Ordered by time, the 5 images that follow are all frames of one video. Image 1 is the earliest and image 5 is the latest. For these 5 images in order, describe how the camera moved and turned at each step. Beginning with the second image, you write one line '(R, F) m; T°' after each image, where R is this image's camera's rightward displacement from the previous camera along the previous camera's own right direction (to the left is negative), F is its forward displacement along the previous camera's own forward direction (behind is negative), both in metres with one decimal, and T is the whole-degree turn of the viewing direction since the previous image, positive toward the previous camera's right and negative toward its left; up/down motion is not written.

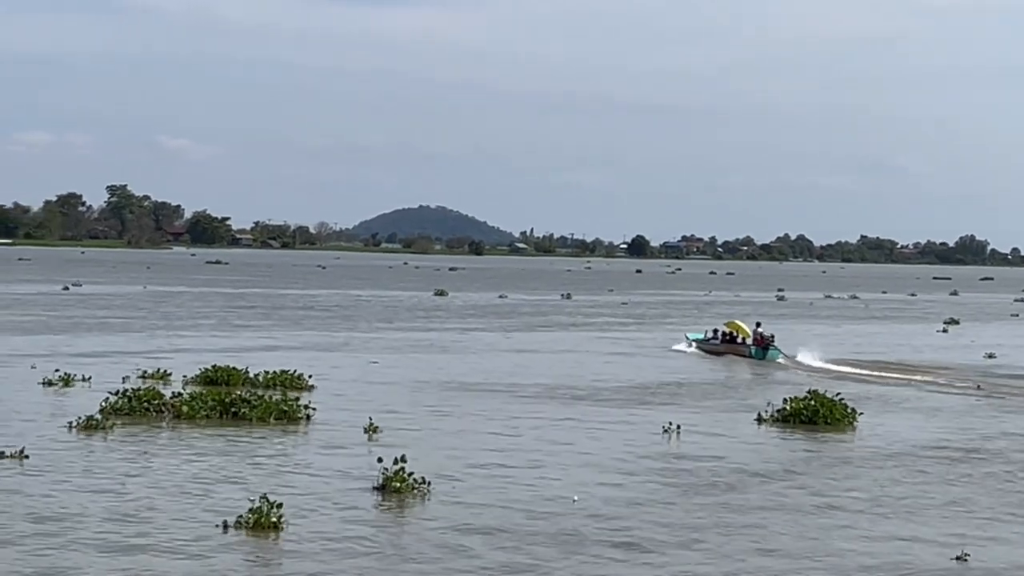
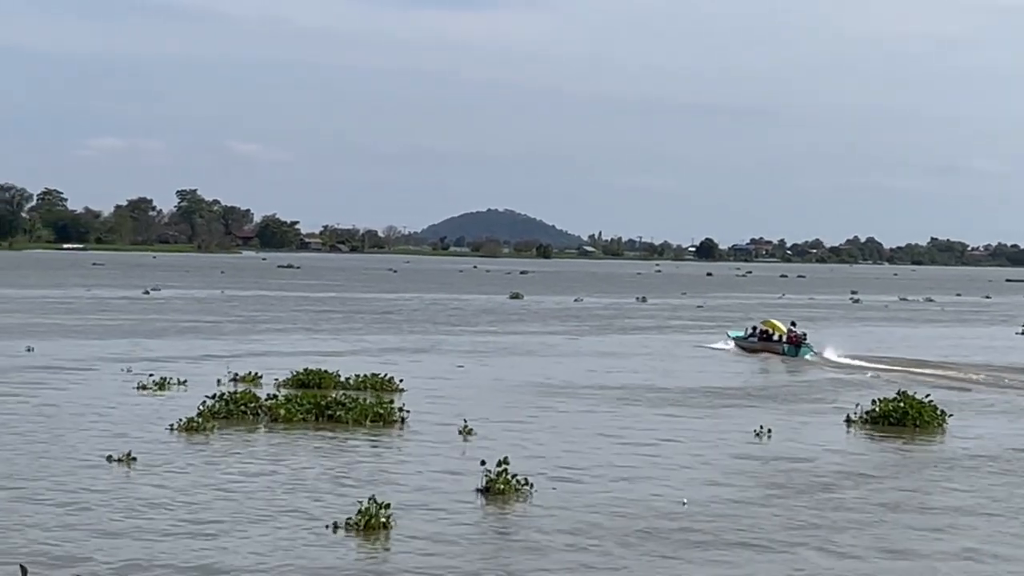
(-0.4, -0.3) m; -2°
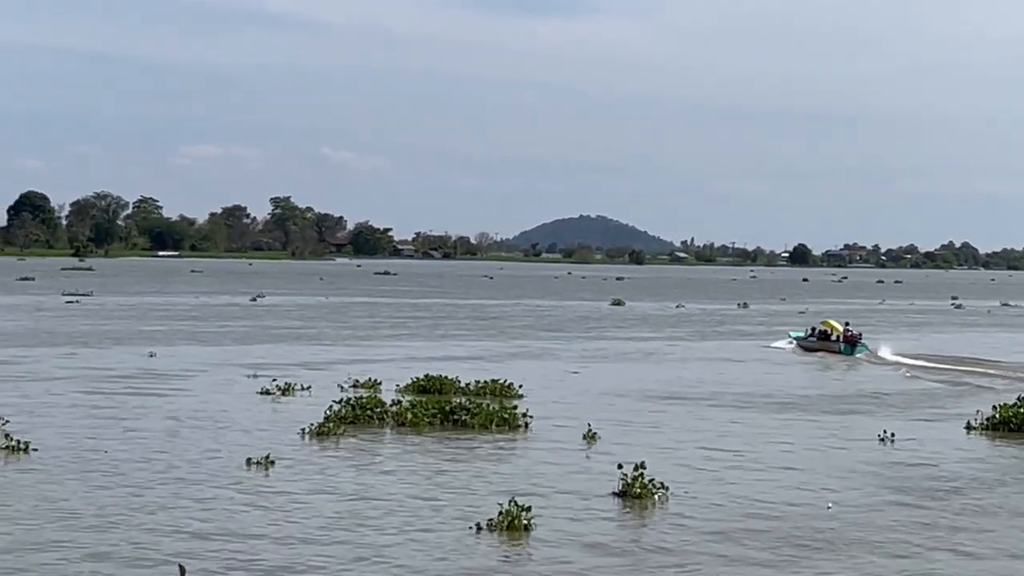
(-0.5, -0.4) m; -2°
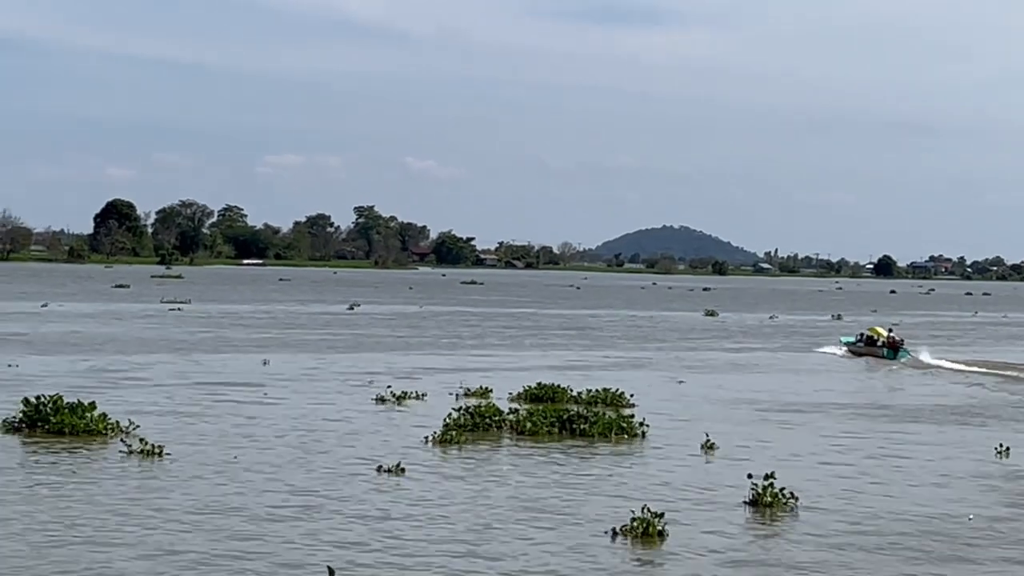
(-0.6, -0.4) m; -2°
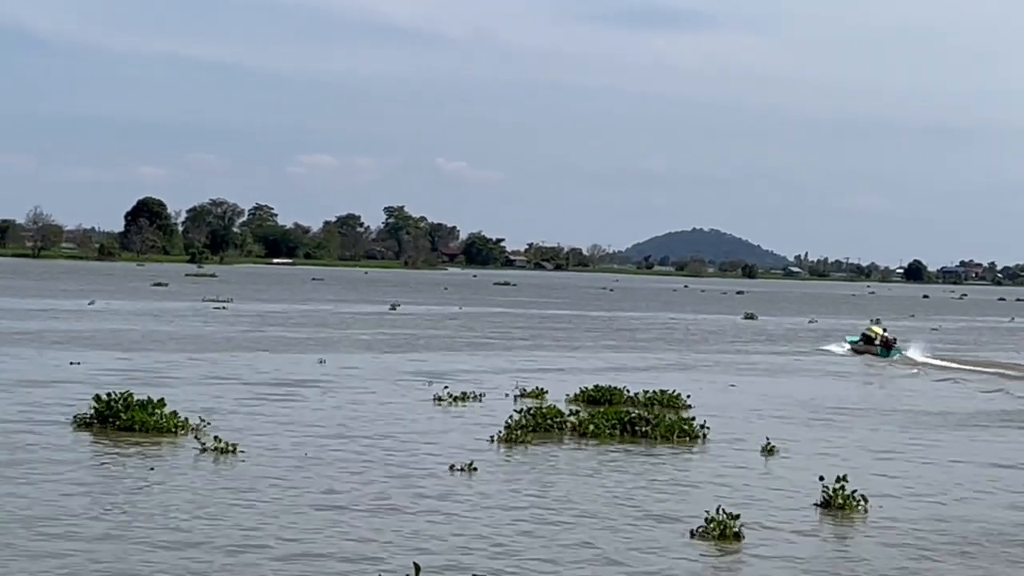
(-0.6, -0.4) m; -1°
